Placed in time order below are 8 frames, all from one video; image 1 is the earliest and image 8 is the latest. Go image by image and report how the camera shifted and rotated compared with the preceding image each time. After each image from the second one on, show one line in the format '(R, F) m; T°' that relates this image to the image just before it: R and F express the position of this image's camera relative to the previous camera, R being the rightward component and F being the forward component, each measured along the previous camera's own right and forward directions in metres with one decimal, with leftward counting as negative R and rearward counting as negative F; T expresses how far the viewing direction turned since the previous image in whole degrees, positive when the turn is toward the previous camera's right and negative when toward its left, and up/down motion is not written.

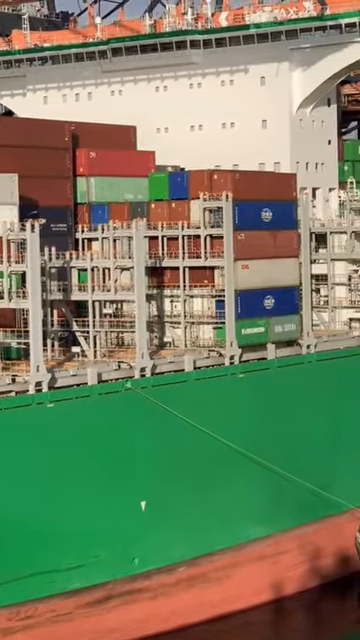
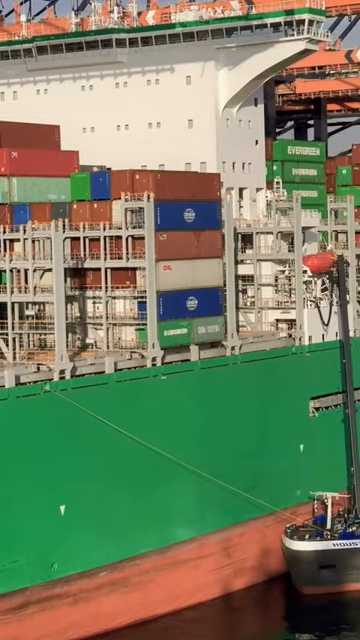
(+0.4, +0.2) m; +2°
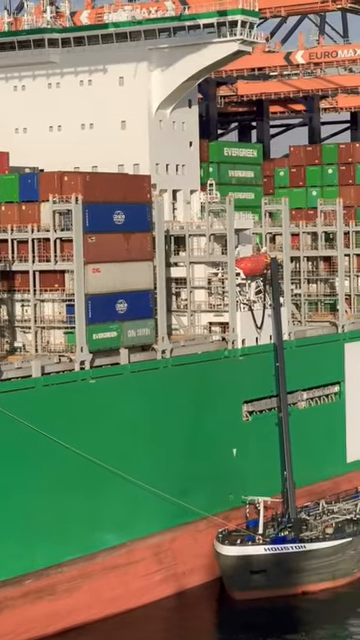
(+0.4, +0.2) m; +2°
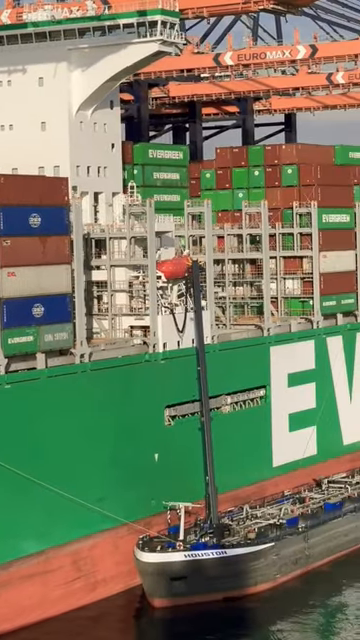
(+0.4, +0.3) m; +2°
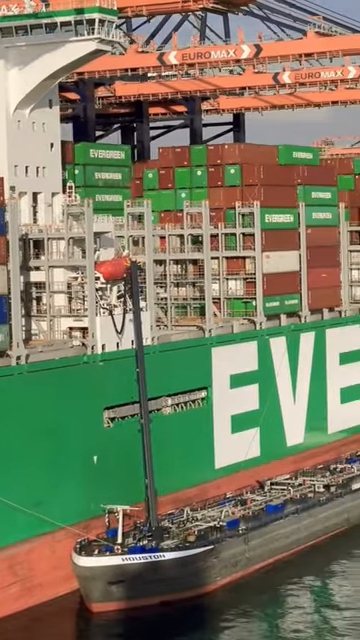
(+0.3, +0.2) m; +2°
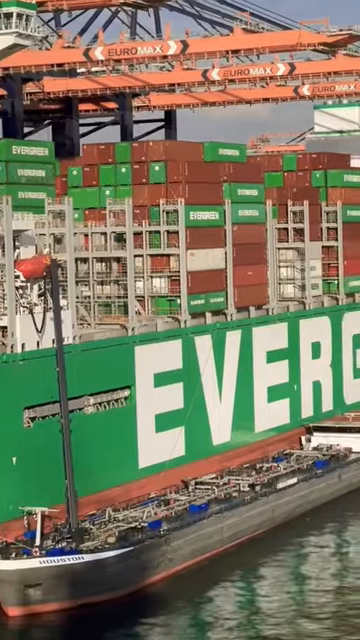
(+0.3, +0.2) m; +2°
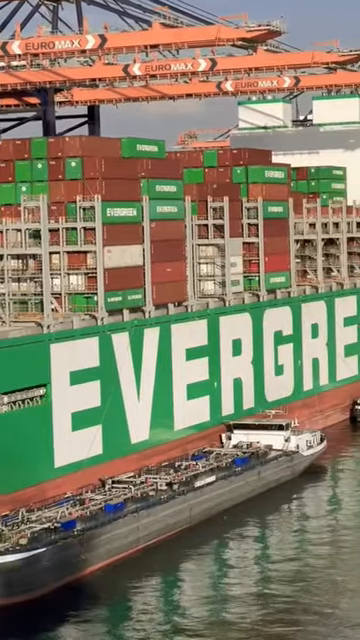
(+0.3, +0.2) m; +3°
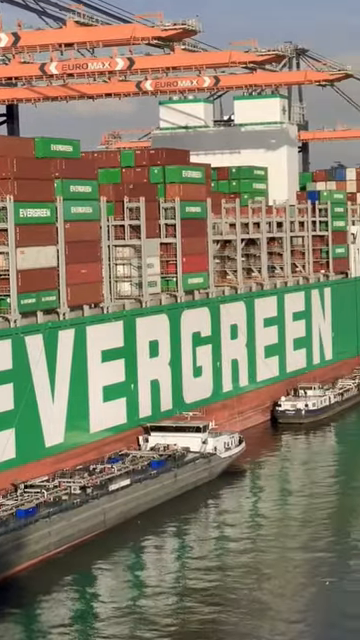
(+0.3, +0.3) m; +3°
